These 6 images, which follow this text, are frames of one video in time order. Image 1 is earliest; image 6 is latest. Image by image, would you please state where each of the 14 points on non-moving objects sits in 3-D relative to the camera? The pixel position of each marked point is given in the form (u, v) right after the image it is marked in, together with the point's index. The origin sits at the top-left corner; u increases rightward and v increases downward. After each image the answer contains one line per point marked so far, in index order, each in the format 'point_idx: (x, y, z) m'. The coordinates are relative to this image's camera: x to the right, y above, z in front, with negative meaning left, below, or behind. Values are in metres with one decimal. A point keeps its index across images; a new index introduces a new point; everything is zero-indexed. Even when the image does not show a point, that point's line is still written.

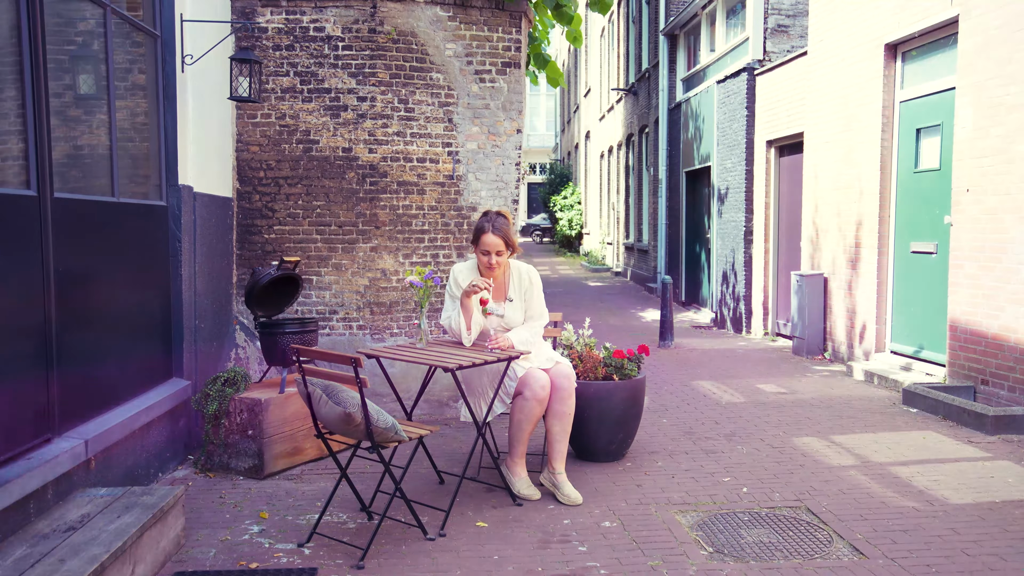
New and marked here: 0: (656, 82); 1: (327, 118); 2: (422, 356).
0: (+3.1, +4.5, +17.9) m
1: (-1.6, +1.4, +7.0) m
2: (-0.5, -0.4, +4.8) m
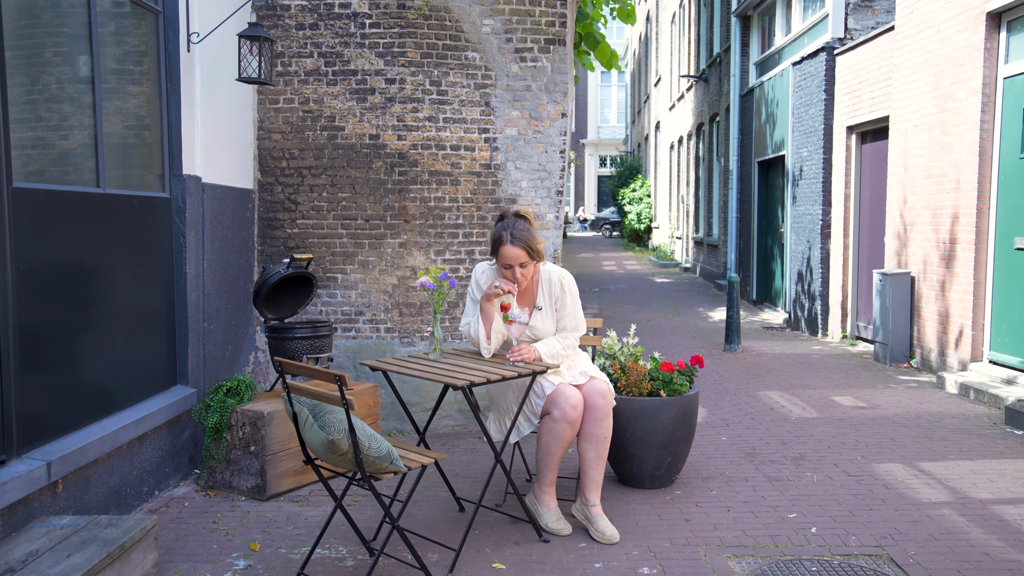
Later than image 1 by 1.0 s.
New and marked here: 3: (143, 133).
0: (+4.4, +4.5, +16.9) m
1: (-1.2, +1.4, +6.4) m
2: (-0.4, -0.4, +4.2) m
3: (-2.3, +1.0, +5.1) m
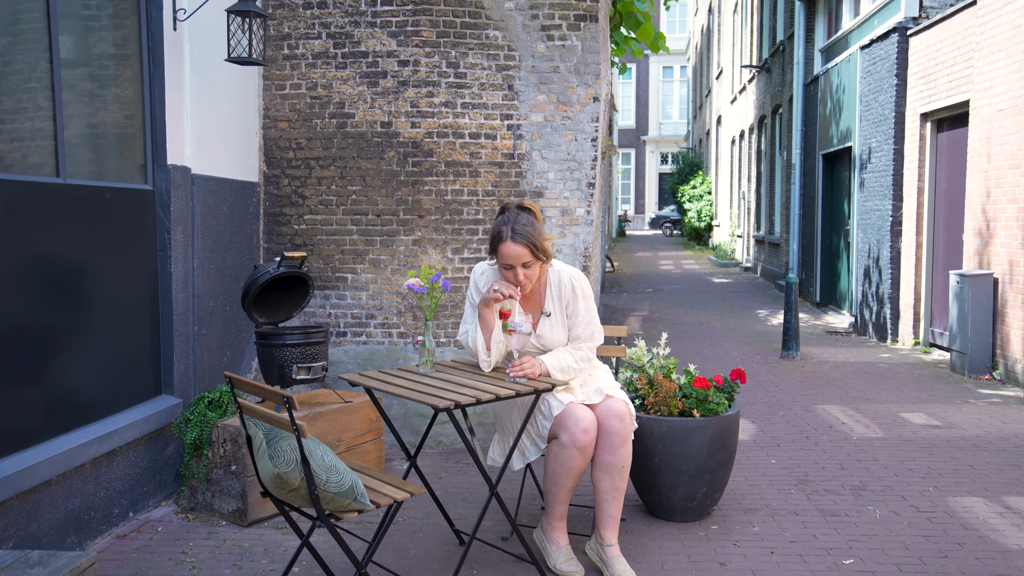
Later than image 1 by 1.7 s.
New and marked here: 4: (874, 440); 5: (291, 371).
0: (+5.4, +4.5, +15.9) m
1: (-1.1, +1.4, +5.9) m
2: (-0.4, -0.4, +3.6) m
3: (-2.2, +0.9, +4.6) m
4: (+2.7, -1.1, +6.1) m
5: (-1.3, -0.5, +4.7) m
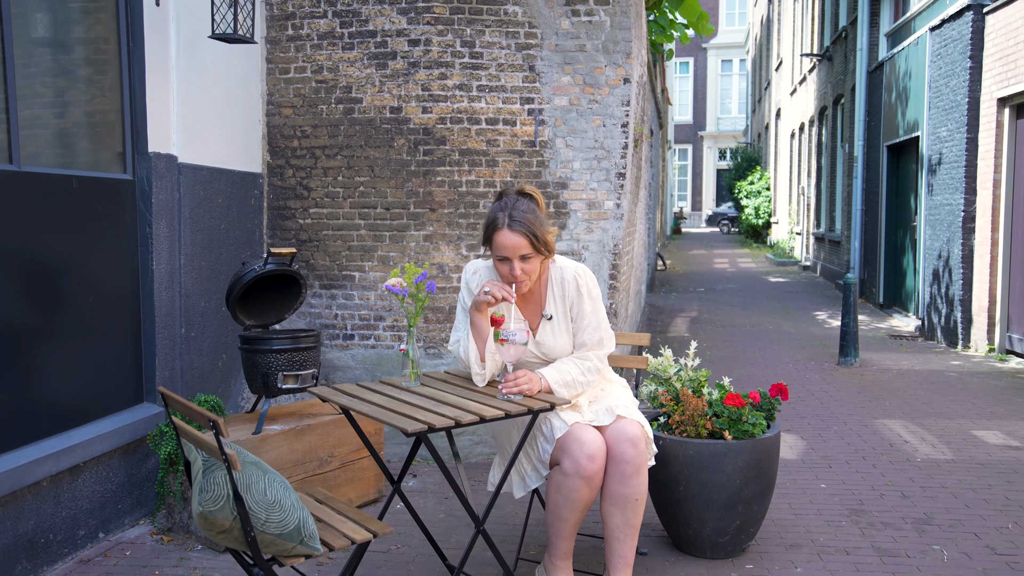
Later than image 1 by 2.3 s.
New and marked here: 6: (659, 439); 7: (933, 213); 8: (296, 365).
0: (+6.2, +4.5, +15.0) m
1: (-0.9, +1.4, +5.4) m
2: (-0.4, -0.4, +3.1) m
3: (-2.2, +1.0, +4.3) m
4: (+2.8, -1.1, +5.4) m
5: (-1.2, -0.5, +4.2) m
6: (+0.7, -0.7, +3.9) m
7: (+5.3, +1.0, +10.4) m
8: (-1.1, -0.4, +4.3) m
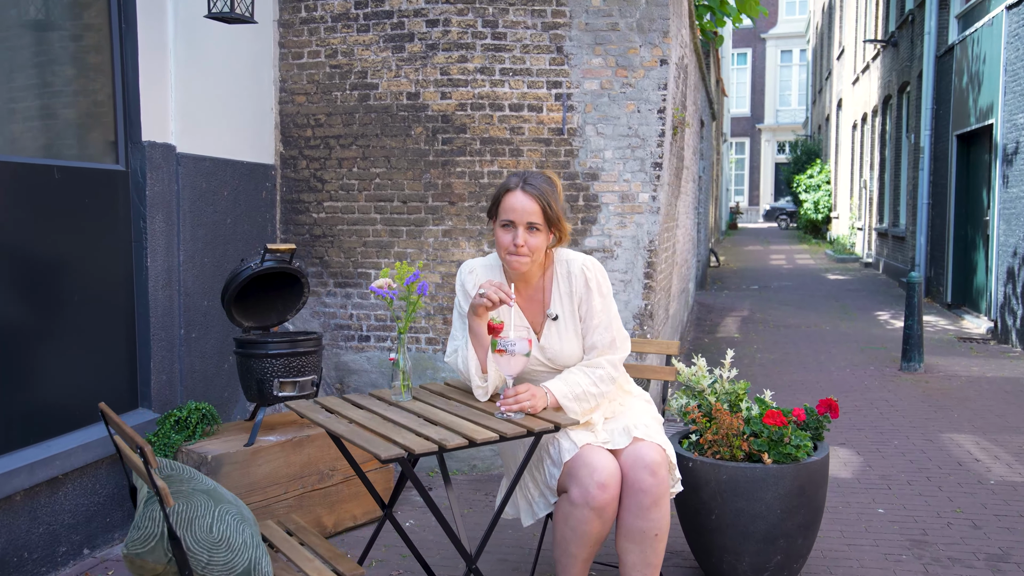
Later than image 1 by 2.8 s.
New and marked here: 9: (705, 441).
0: (+7.0, +4.5, +14.1) m
1: (-0.8, +1.5, +5.1) m
2: (-0.4, -0.4, +2.8) m
3: (-2.1, +1.0, +4.0) m
4: (+2.9, -1.1, +4.8) m
5: (-1.1, -0.5, +3.9) m
6: (+0.7, -0.7, +3.4) m
7: (+5.8, +1.0, +9.7) m
8: (-1.0, -0.4, +4.0) m
9: (+0.8, -0.6, +3.5) m
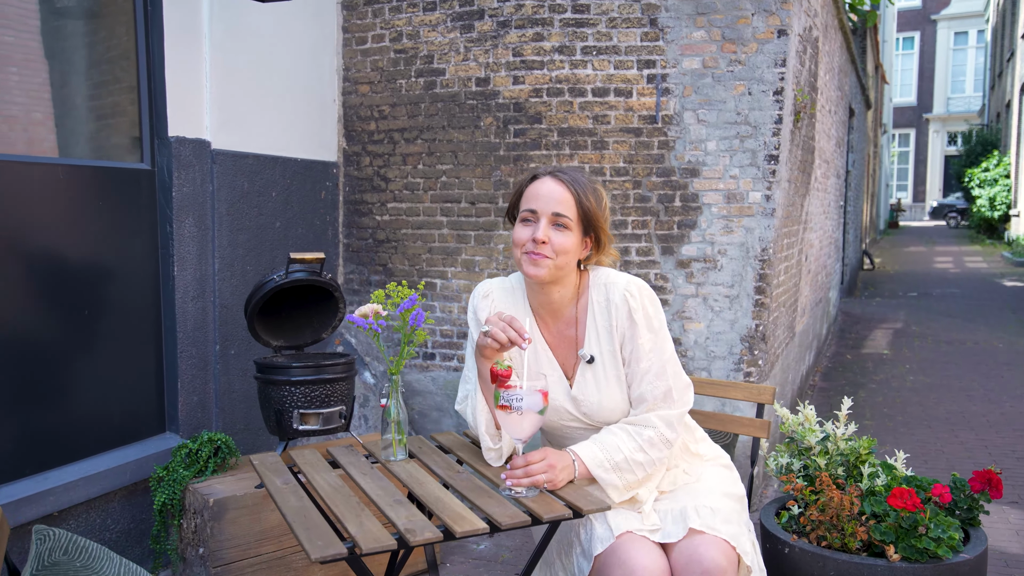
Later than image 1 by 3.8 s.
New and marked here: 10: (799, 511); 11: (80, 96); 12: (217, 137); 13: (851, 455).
0: (+9.0, +4.4, +12.0) m
1: (-0.3, +1.4, +4.5) m
2: (-0.4, -0.5, +2.1) m
3: (-1.8, +0.9, +3.6) m
4: (+3.3, -1.3, +3.5) m
5: (-0.9, -0.5, +3.4) m
6: (+0.9, -0.8, +2.6) m
7: (+7.0, +0.8, +7.8) m
8: (-0.8, -0.5, +3.4) m
9: (+0.9, -0.7, +2.6) m
10: (+1.0, -0.7, +2.7) m
11: (-1.9, +0.8, +3.6) m
12: (-1.4, +0.7, +4.0) m
13: (+1.1, -0.6, +2.7) m
